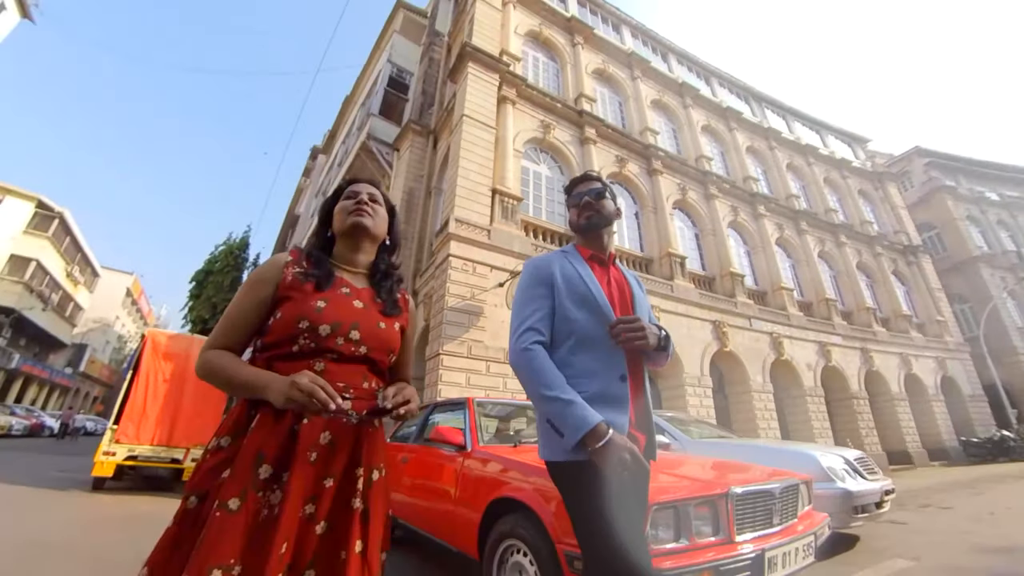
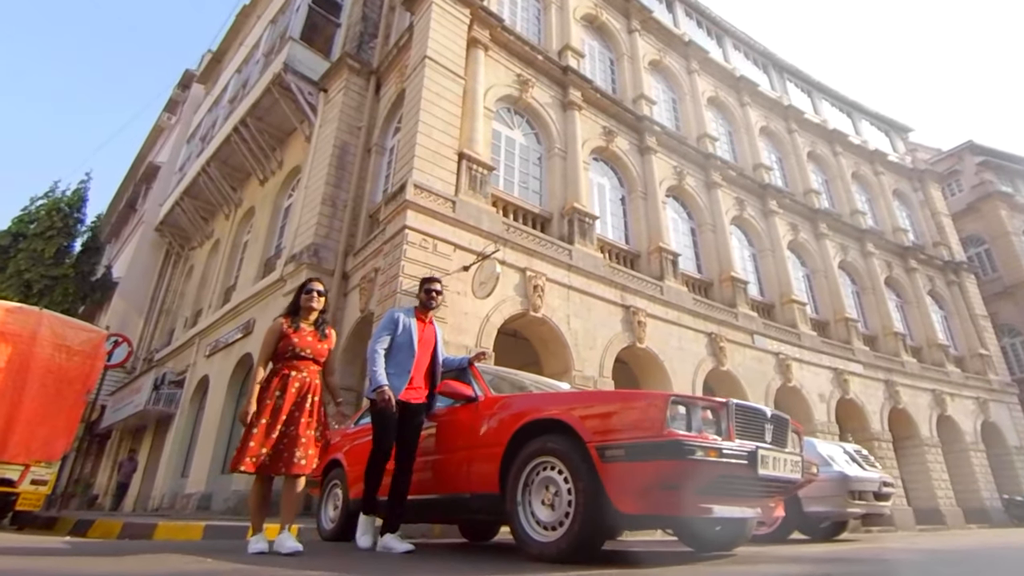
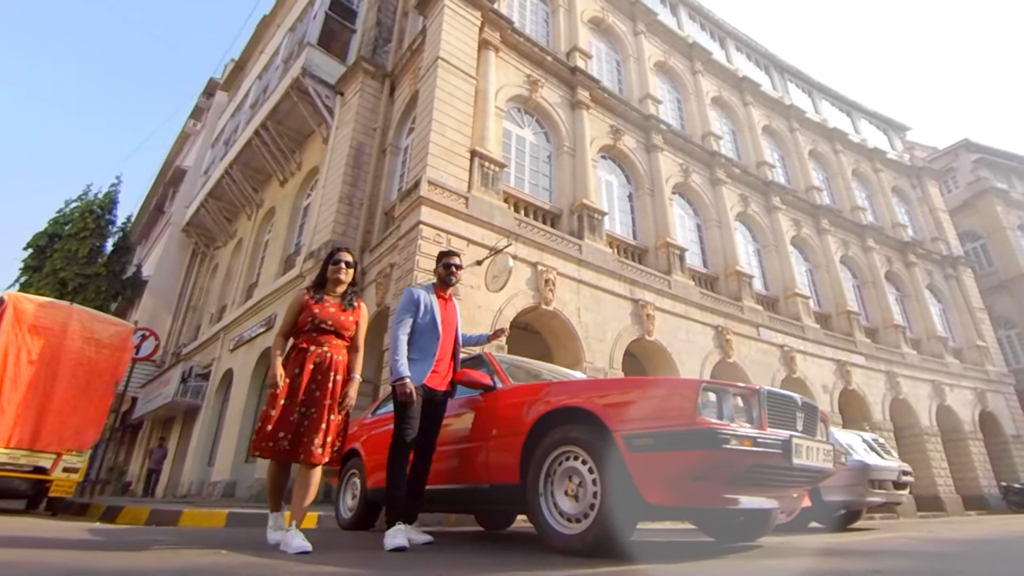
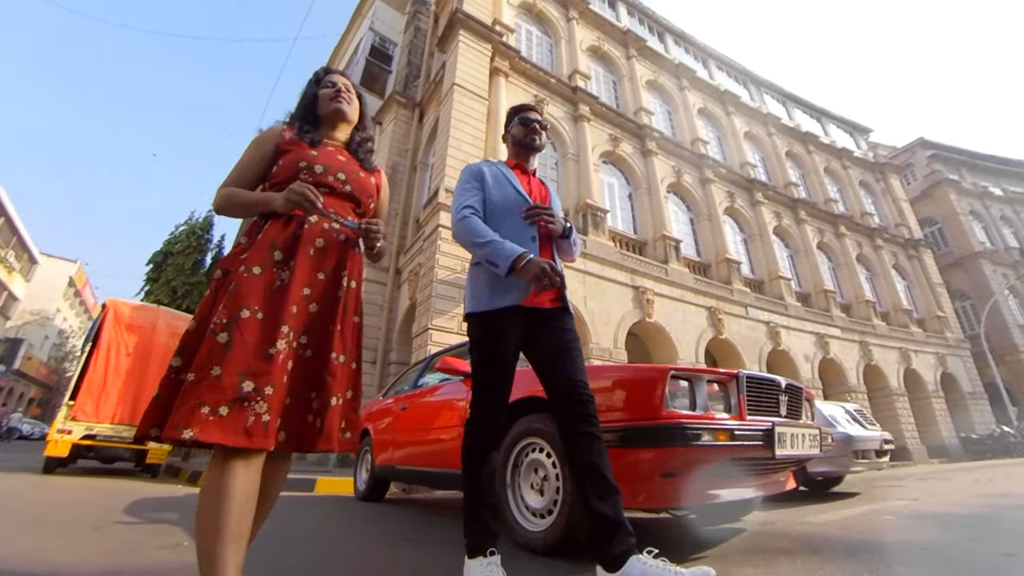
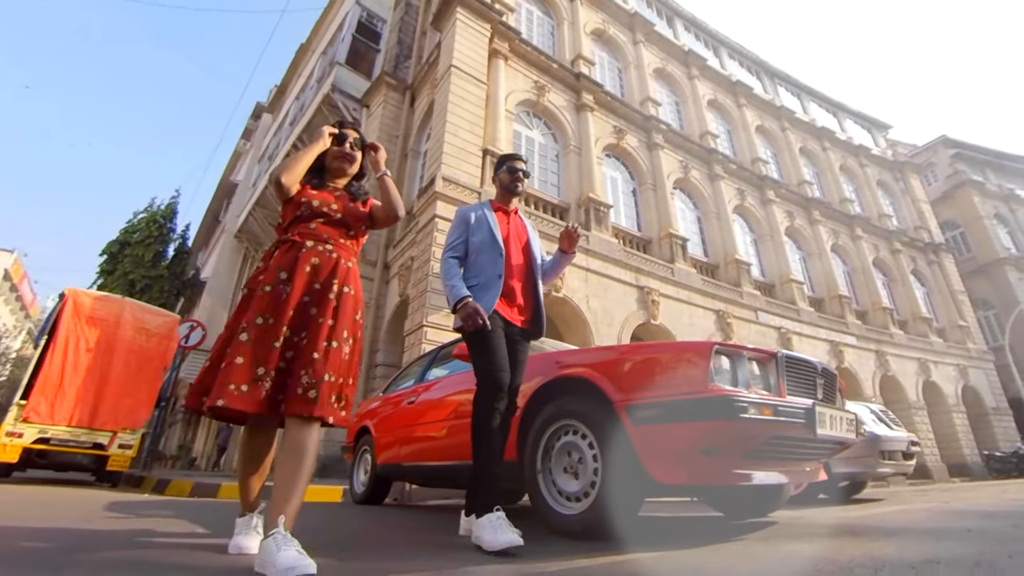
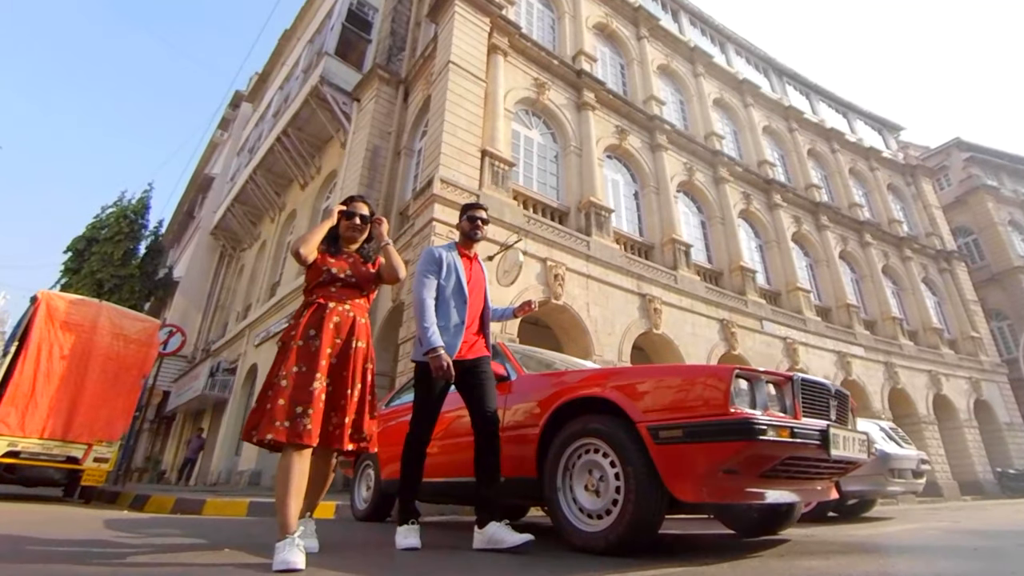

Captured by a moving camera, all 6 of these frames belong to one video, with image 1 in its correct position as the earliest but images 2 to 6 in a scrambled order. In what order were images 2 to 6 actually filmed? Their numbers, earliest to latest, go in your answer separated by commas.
4, 5, 6, 3, 2
